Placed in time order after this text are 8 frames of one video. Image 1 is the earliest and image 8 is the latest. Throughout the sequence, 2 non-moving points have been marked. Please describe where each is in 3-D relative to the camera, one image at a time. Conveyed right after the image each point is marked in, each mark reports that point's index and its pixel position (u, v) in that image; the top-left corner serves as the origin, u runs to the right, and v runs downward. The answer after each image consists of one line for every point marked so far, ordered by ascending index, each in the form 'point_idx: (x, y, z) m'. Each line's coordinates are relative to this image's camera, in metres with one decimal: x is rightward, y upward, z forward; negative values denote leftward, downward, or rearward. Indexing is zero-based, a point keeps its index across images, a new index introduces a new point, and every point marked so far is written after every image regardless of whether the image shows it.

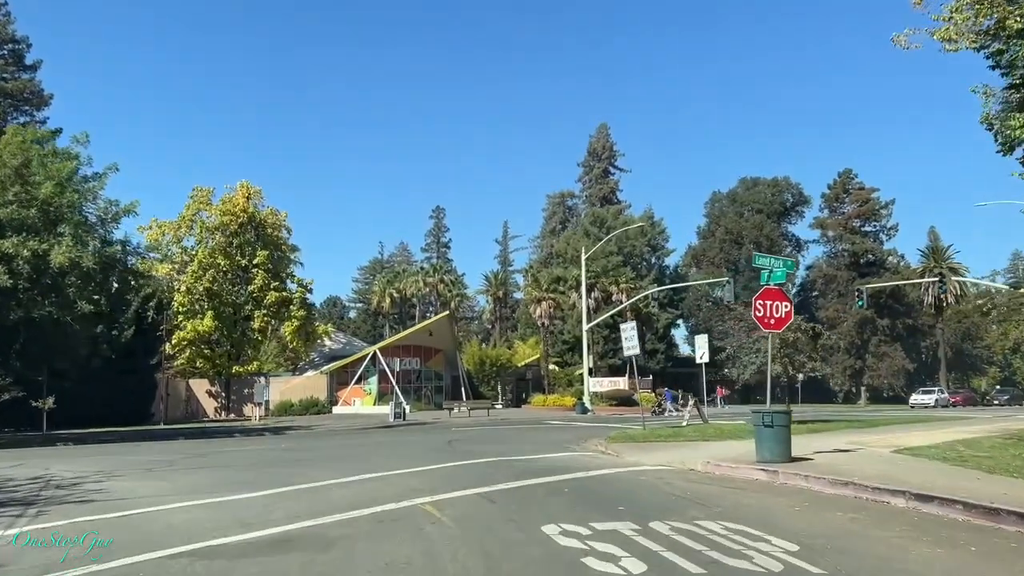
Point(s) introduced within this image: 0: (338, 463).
0: (-3.3, -3.4, +16.2) m
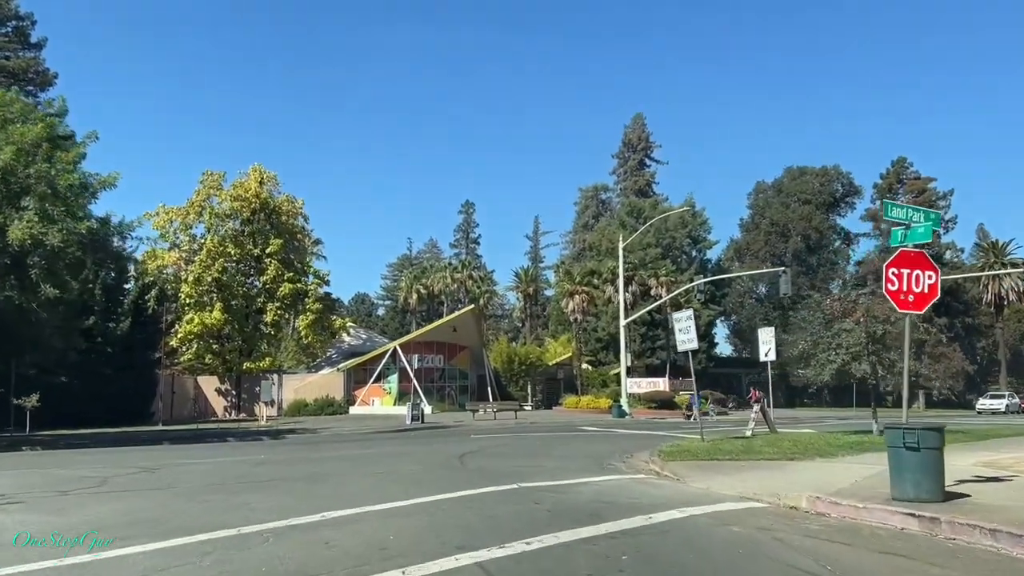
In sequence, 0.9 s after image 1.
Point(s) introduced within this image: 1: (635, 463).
0: (-2.9, -3.0, +12.2) m
1: (+2.4, -3.5, +16.3) m
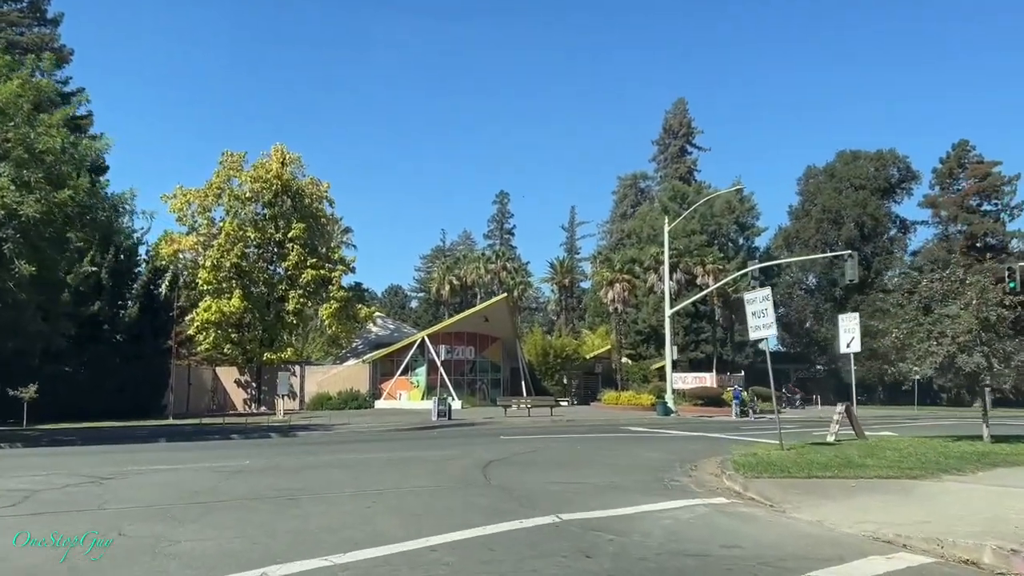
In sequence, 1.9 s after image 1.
0: (-2.5, -2.5, +9.1) m
1: (+3.0, -3.0, +12.9) m
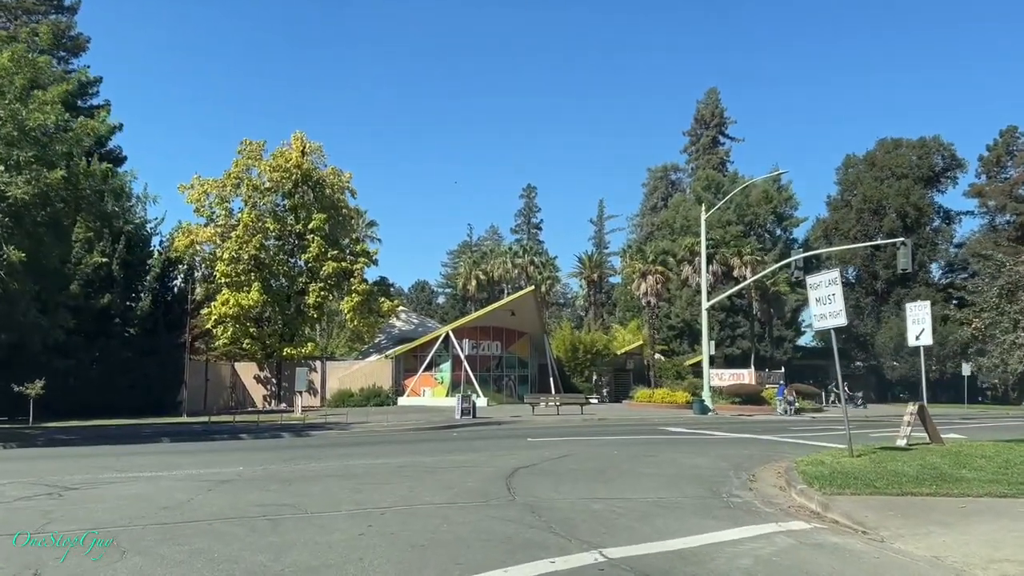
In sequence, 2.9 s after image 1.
0: (-2.2, -2.2, +7.2) m
1: (+3.4, -2.7, +10.9) m
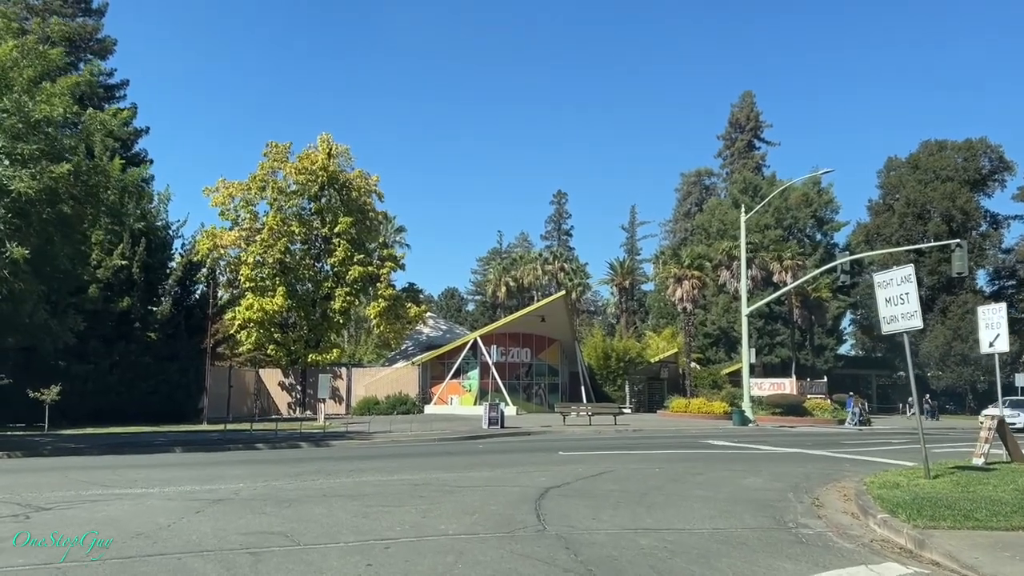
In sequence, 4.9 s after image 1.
0: (-2.0, -2.1, +5.9) m
1: (+3.7, -2.6, +9.3) m
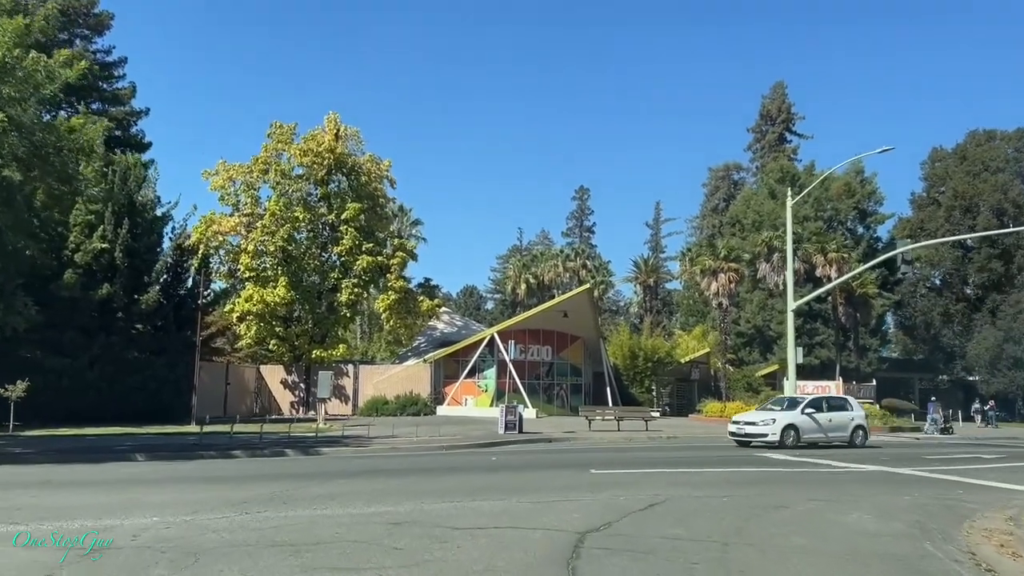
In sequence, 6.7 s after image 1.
0: (-2.0, -1.7, +2.5) m
1: (+3.9, -2.3, +5.8) m
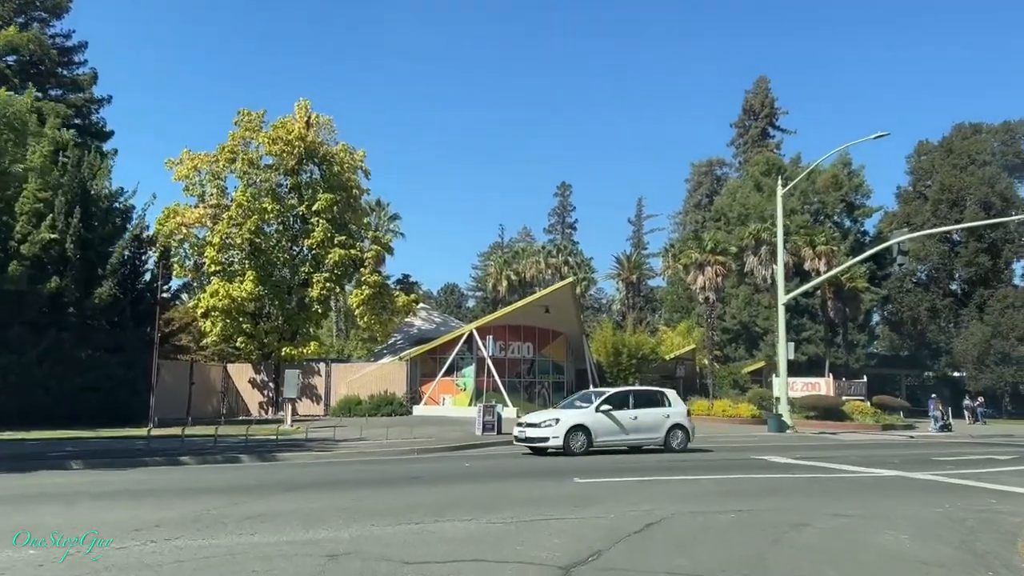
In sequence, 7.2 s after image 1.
0: (-2.1, -1.5, +0.8) m
1: (+3.6, -2.0, +4.2) m
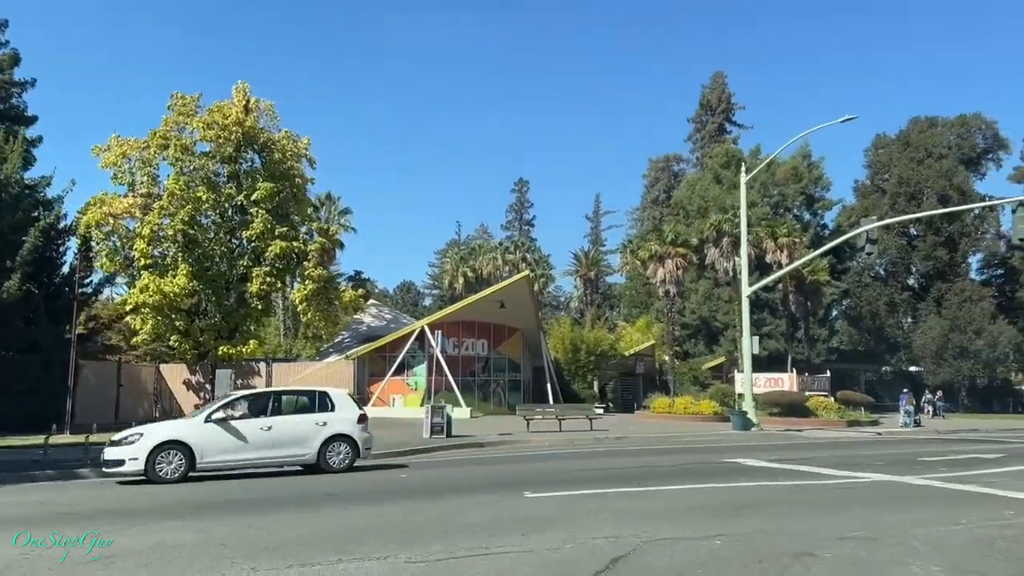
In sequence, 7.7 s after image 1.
0: (-2.3, -1.3, -1.2) m
1: (+3.3, -1.8, +2.5) m
